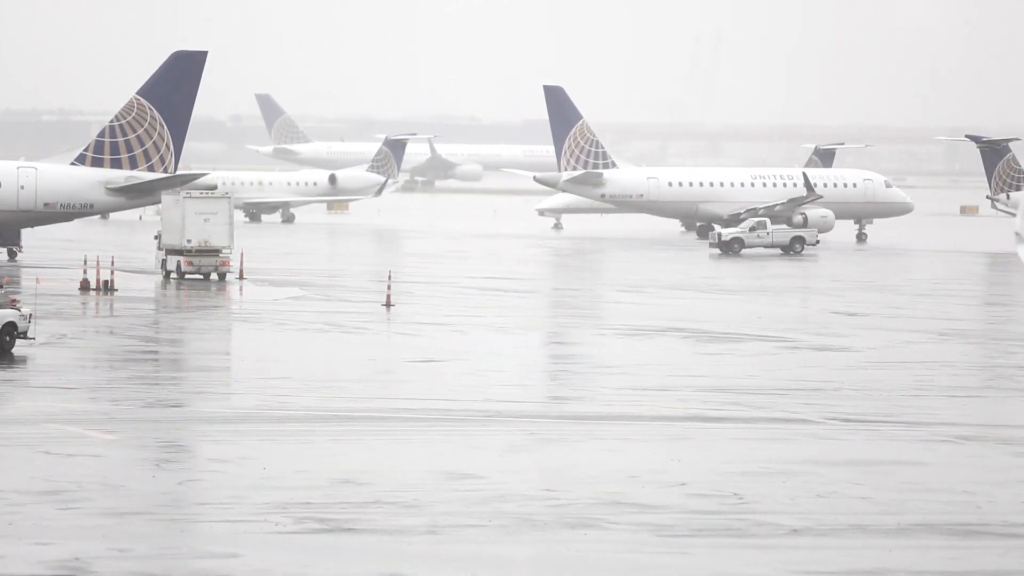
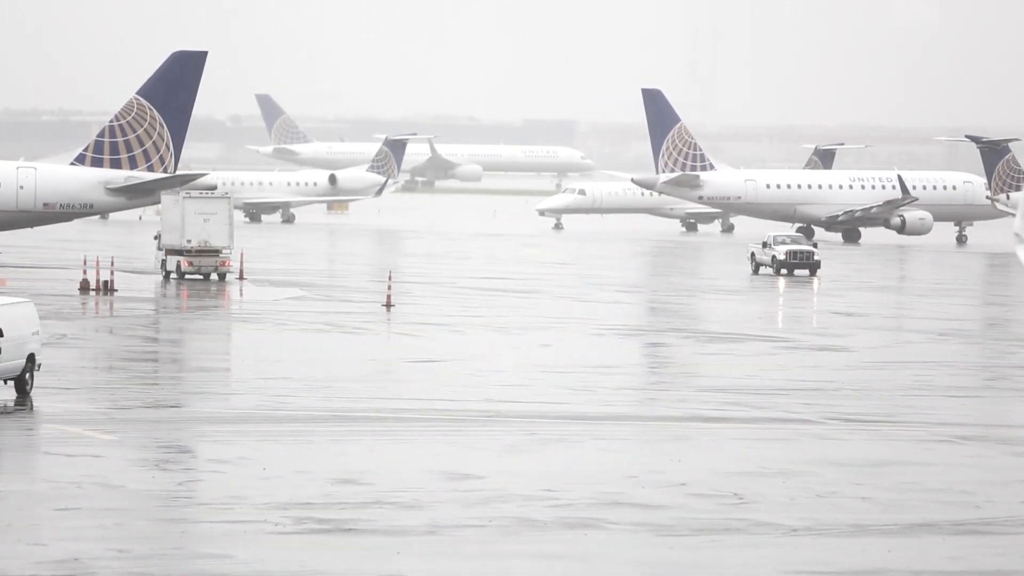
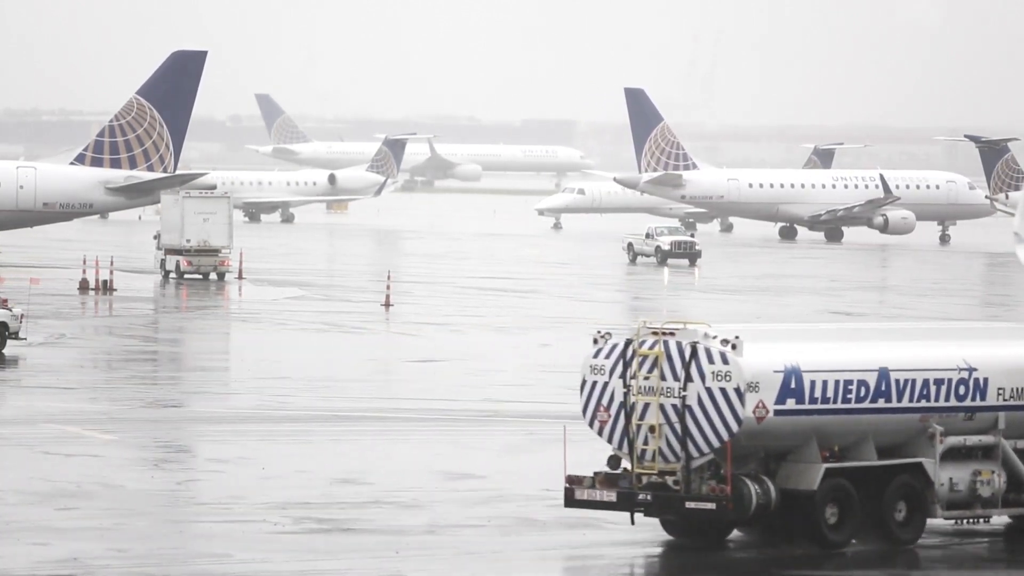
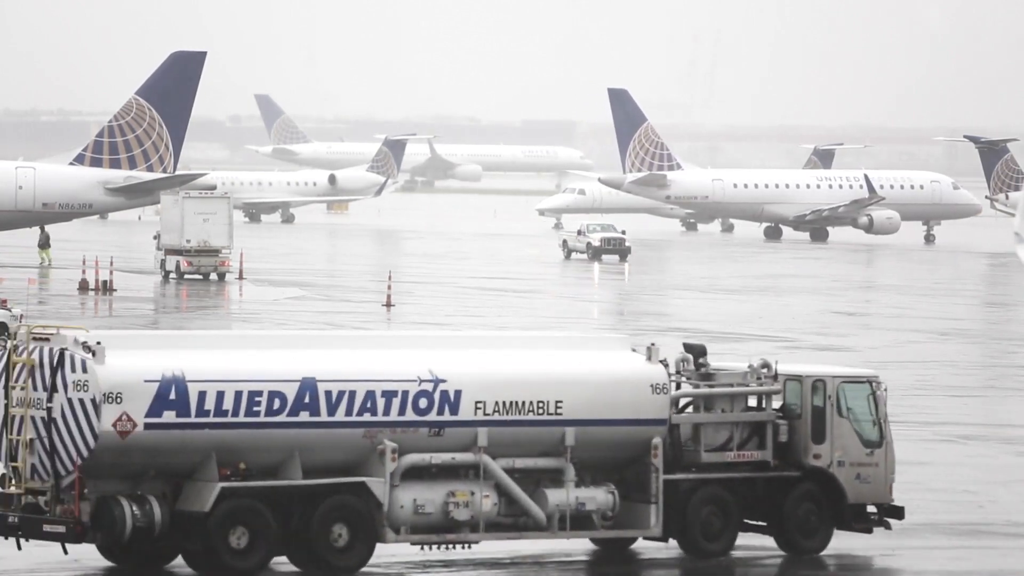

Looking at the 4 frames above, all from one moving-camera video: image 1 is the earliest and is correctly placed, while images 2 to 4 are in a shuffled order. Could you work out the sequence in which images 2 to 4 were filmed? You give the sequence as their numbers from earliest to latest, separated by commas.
4, 3, 2
